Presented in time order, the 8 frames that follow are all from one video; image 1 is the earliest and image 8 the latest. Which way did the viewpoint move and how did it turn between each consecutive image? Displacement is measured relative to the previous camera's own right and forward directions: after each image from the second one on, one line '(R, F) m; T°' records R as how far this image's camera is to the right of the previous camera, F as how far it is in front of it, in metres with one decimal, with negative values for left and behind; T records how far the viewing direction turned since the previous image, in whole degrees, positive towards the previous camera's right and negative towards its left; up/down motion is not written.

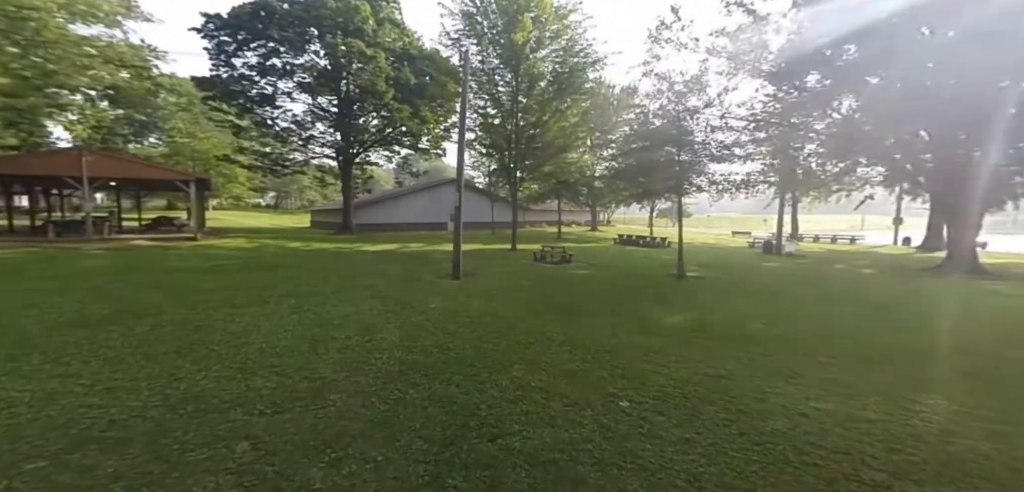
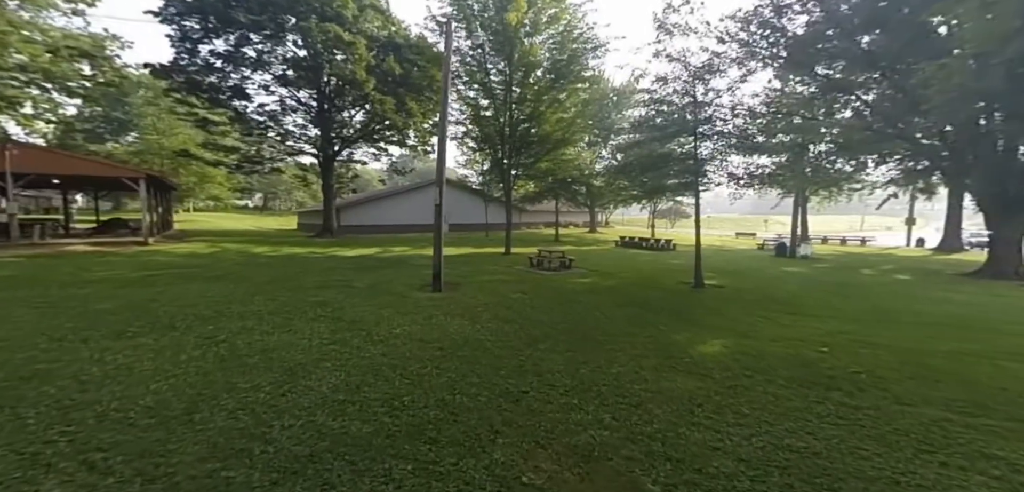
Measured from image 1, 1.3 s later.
(+0.1, +1.7) m; 0°
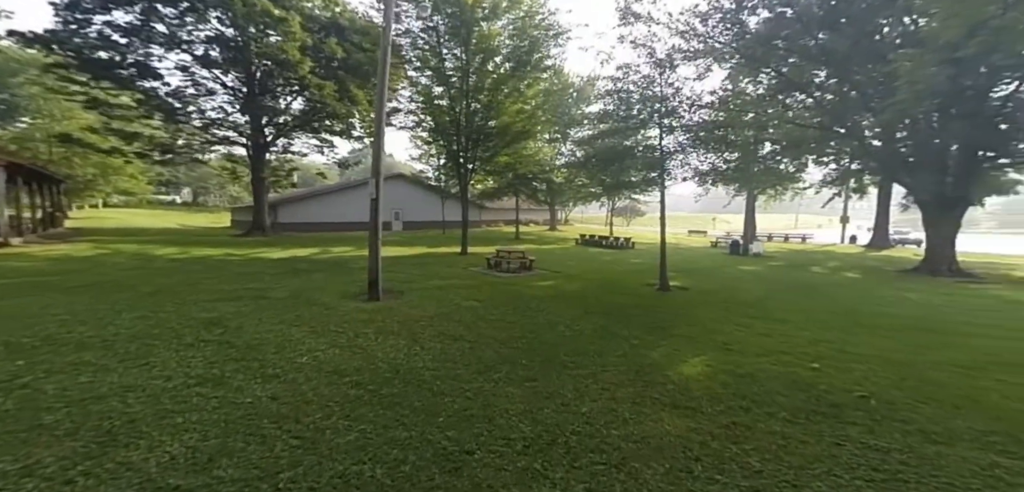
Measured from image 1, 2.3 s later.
(+0.1, +1.1) m; +6°
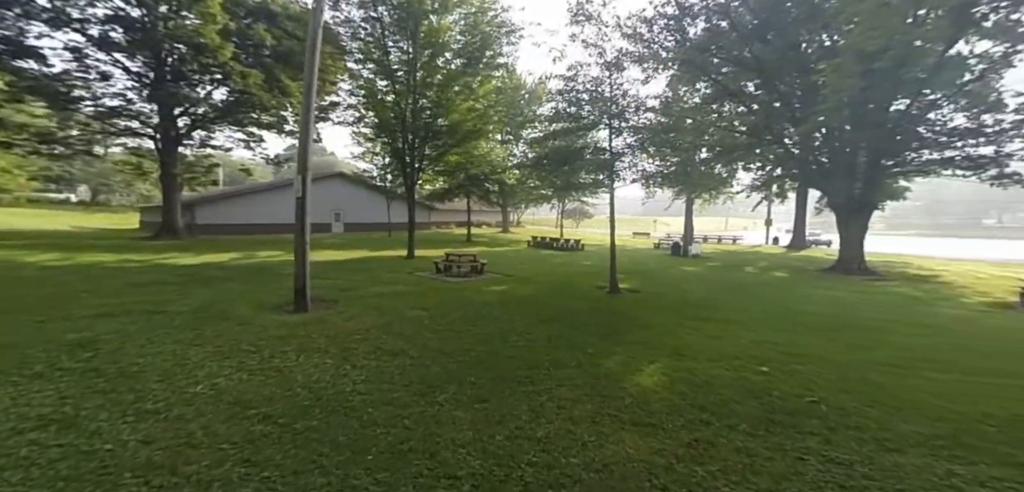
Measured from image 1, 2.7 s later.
(0.0, +0.4) m; +7°
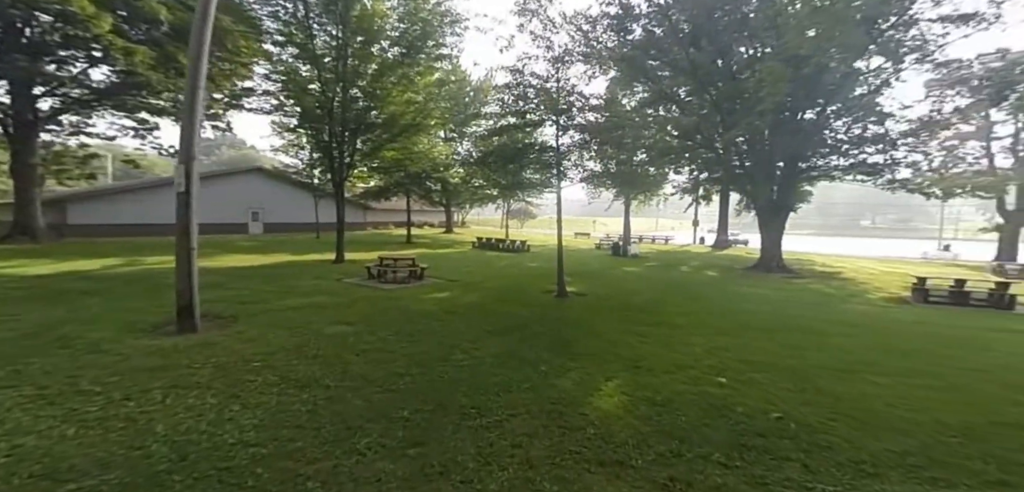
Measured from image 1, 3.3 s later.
(0.0, +0.6) m; +8°
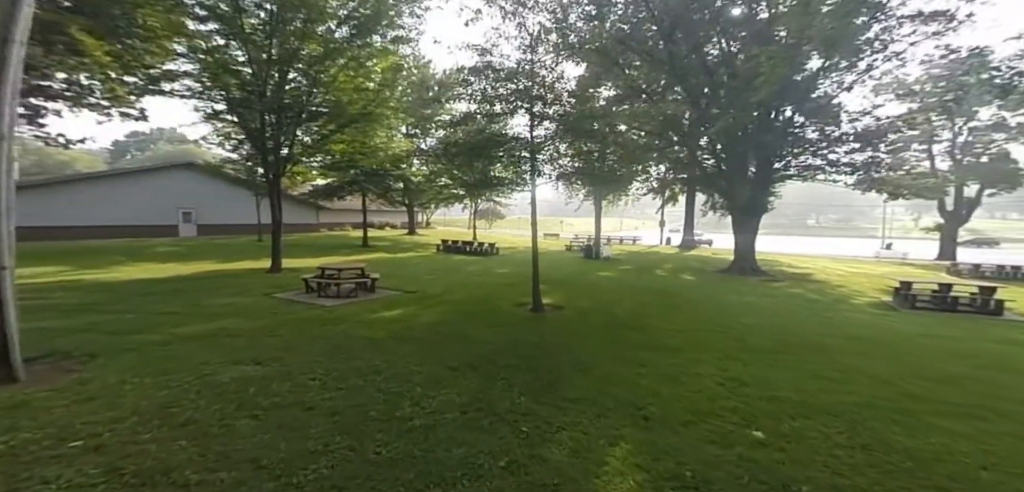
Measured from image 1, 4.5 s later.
(0.0, +1.3) m; +4°
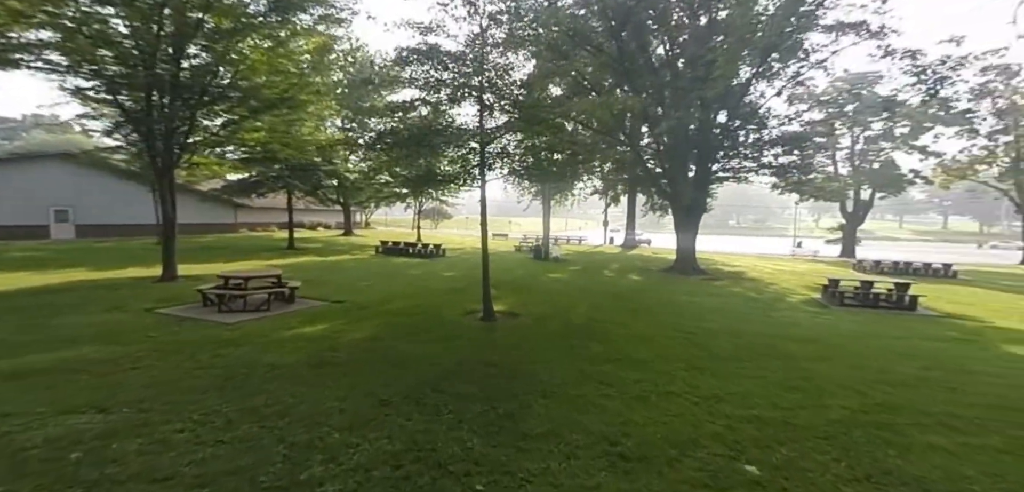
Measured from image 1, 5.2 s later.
(0.0, +0.8) m; +7°
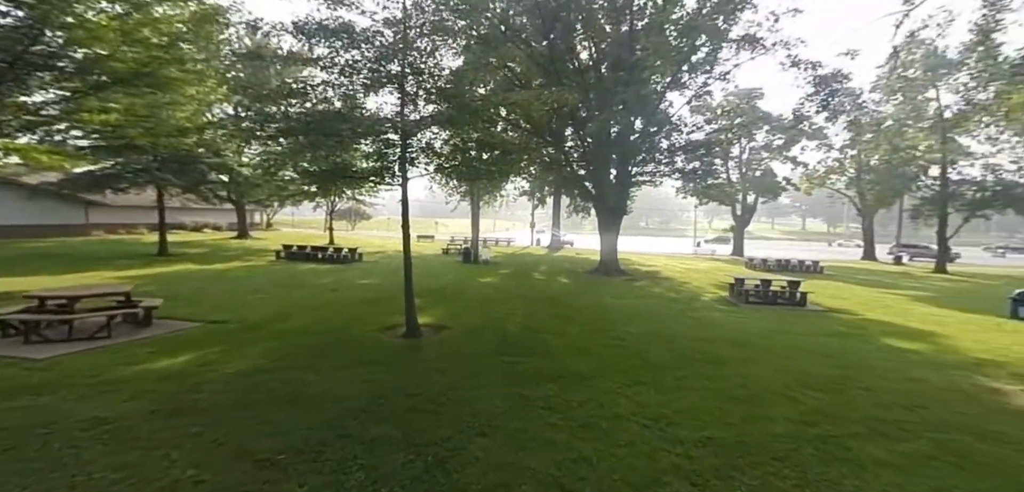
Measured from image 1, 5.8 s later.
(0.0, +0.7) m; +10°
